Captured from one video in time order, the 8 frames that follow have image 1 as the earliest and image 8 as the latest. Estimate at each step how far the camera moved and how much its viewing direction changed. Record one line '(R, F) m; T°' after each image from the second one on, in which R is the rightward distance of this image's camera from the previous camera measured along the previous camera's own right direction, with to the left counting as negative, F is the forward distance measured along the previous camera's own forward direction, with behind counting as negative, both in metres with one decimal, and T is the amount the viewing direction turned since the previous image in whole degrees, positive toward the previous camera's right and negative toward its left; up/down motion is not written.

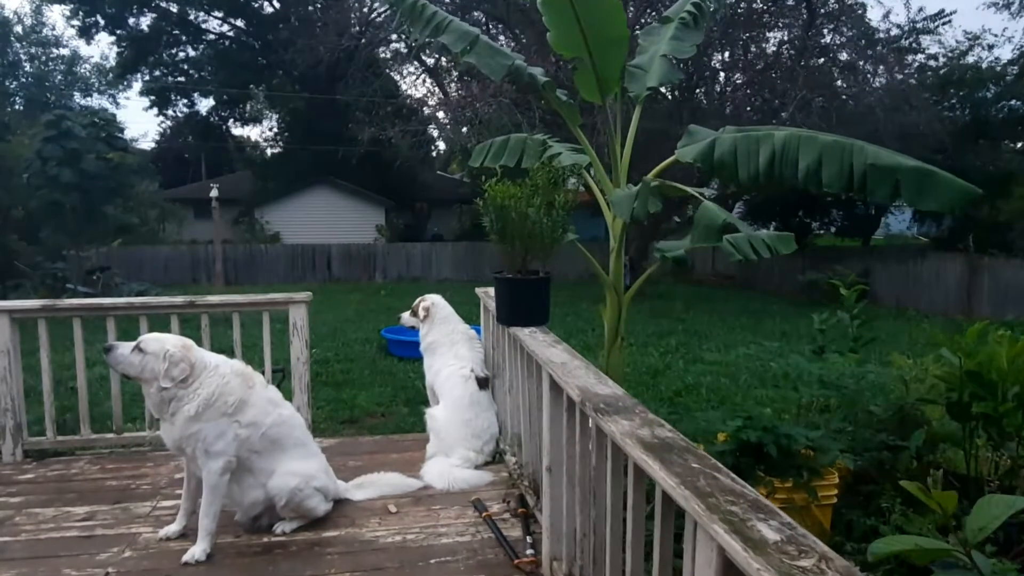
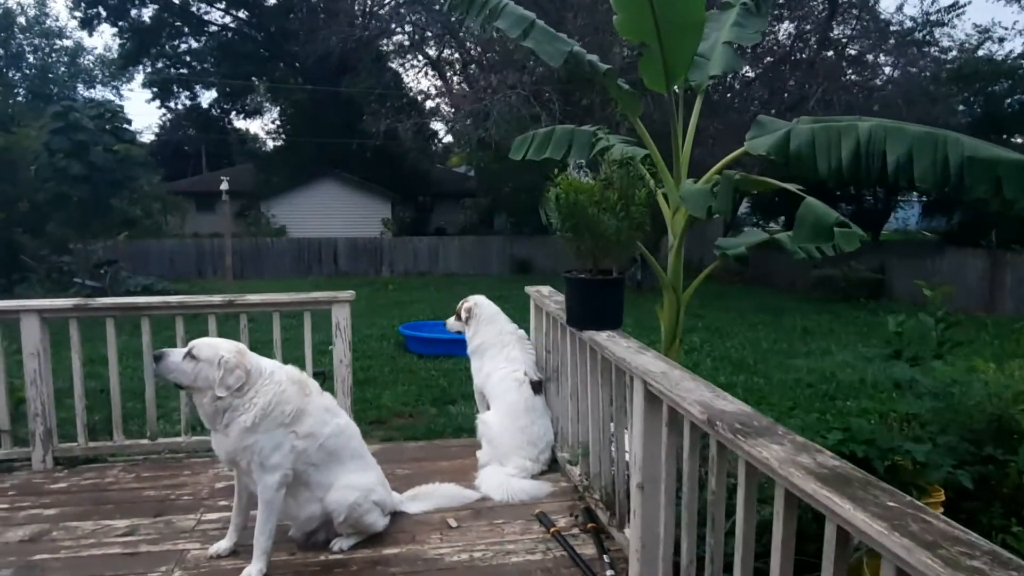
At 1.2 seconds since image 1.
(-0.3, +0.2) m; 0°
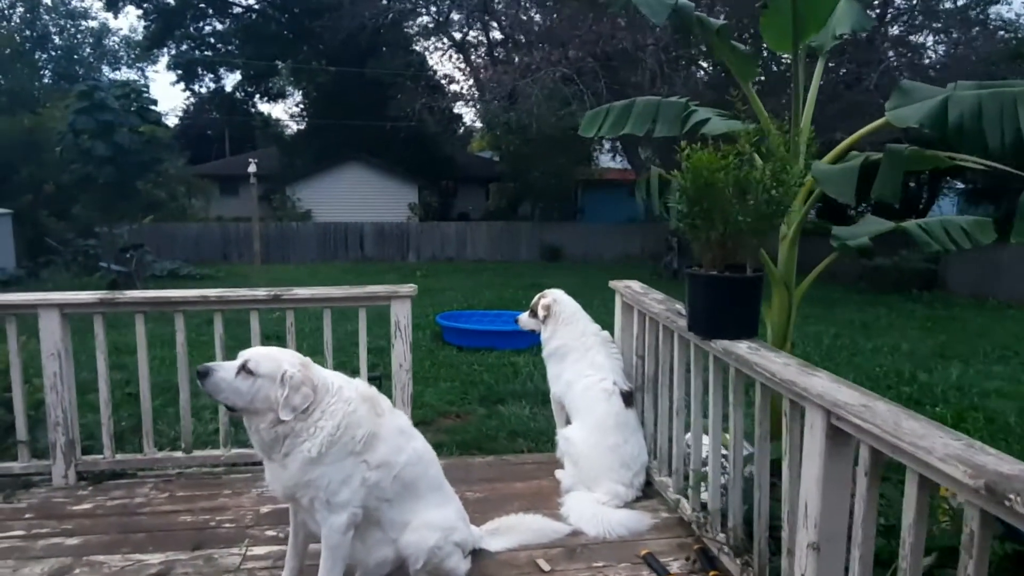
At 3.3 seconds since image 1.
(-0.3, +0.6) m; -2°
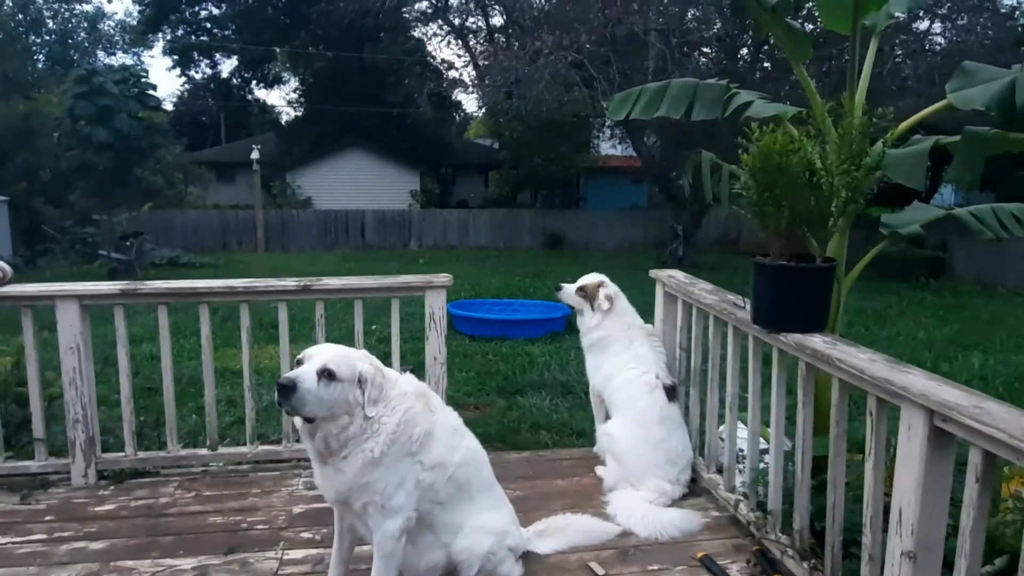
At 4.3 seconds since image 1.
(-0.2, +0.2) m; 0°
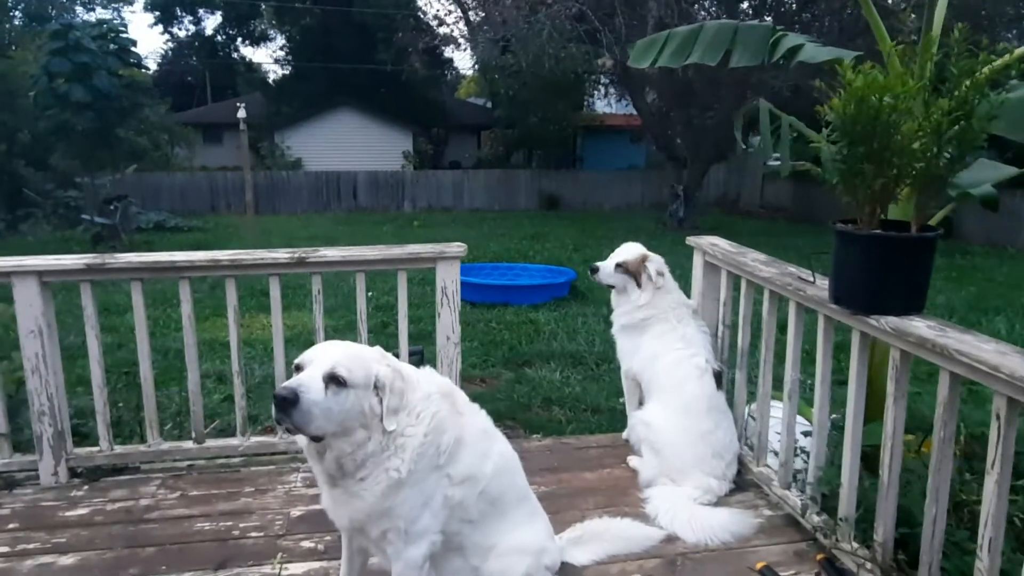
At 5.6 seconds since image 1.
(-0.1, +0.4) m; +1°
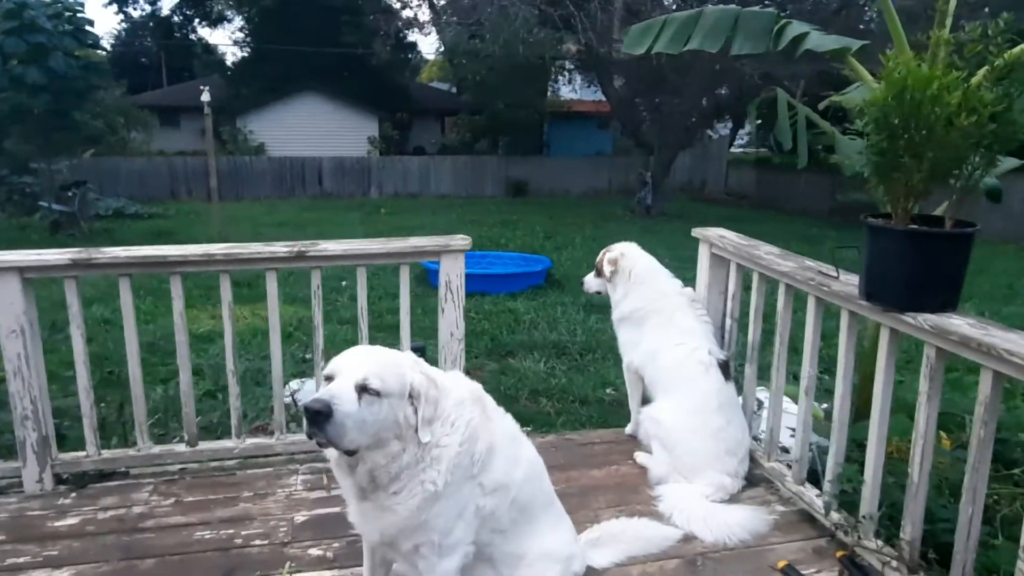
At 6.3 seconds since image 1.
(-0.2, +0.1) m; +3°
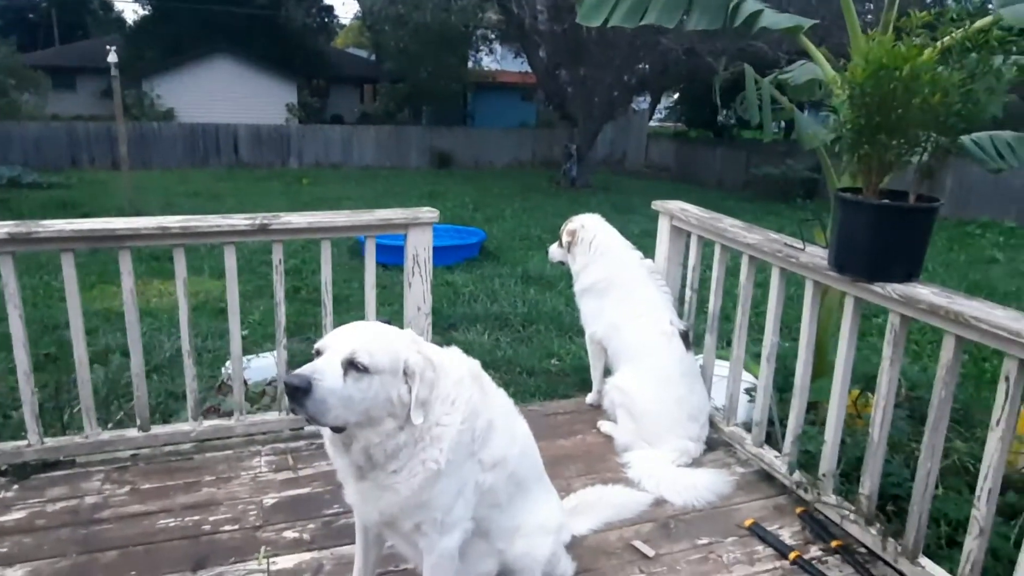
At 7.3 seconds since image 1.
(-0.2, 0.0) m; +6°
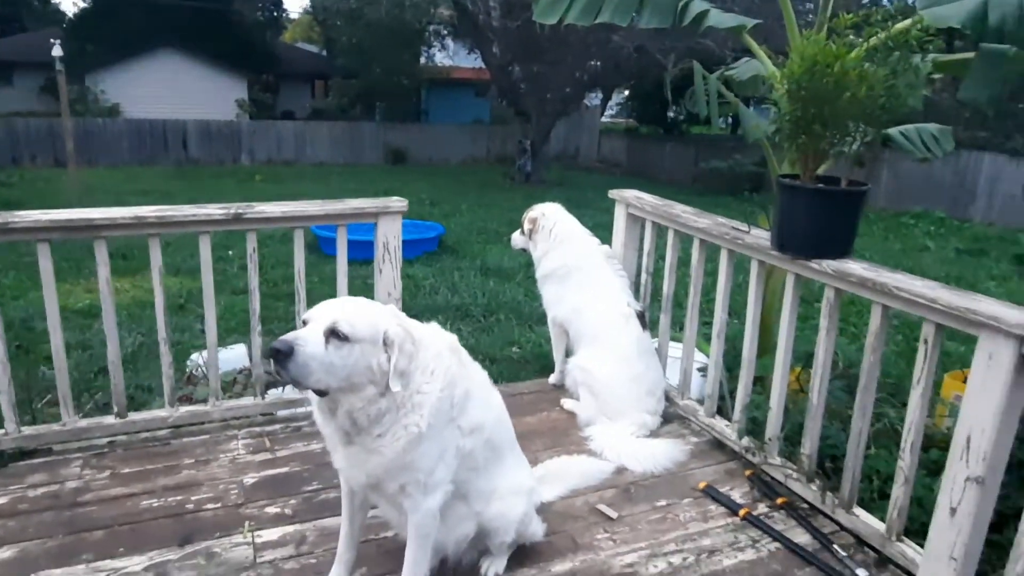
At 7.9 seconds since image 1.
(0.0, -0.2) m; +4°
